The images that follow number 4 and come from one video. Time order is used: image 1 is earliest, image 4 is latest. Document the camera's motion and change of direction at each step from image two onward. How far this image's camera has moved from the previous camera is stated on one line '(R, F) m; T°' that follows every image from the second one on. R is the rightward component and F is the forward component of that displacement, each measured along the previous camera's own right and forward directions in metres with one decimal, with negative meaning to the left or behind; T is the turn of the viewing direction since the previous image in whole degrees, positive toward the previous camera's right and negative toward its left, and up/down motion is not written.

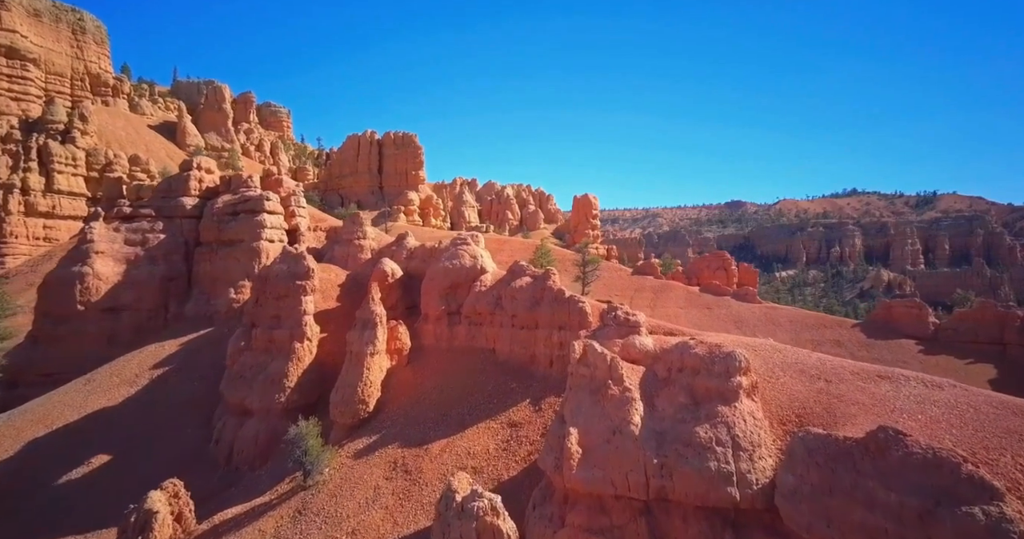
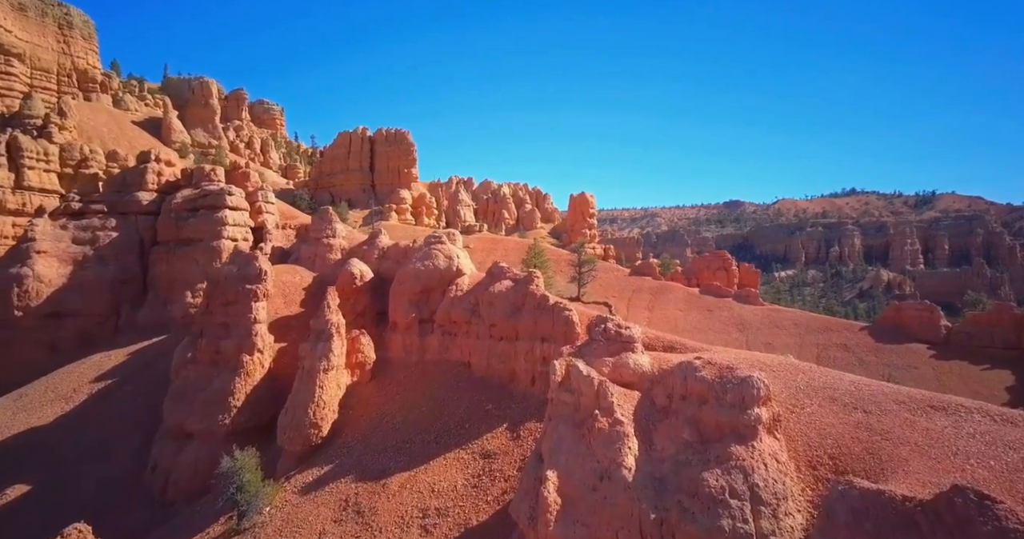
(+0.5, +2.3) m; 0°
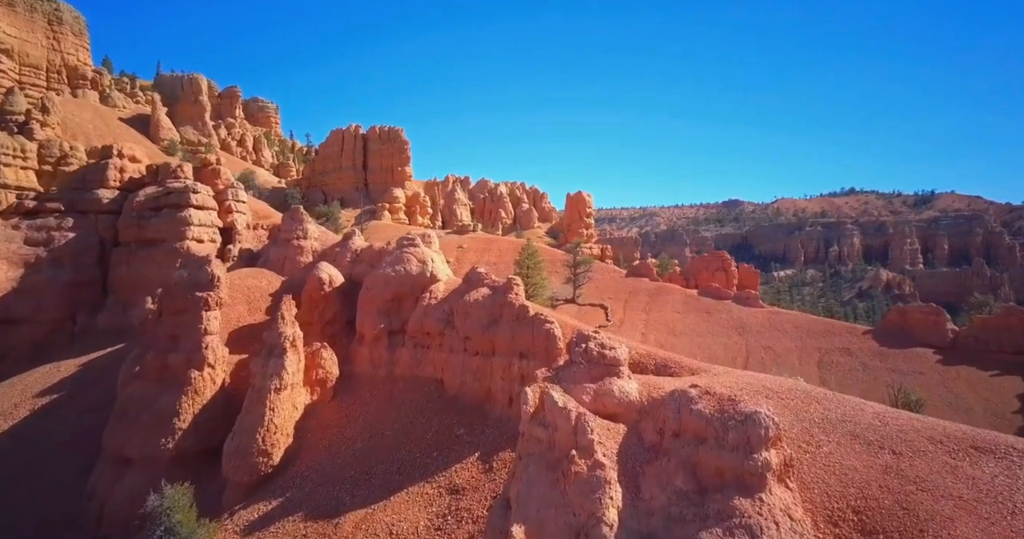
(+0.5, +1.6) m; 0°
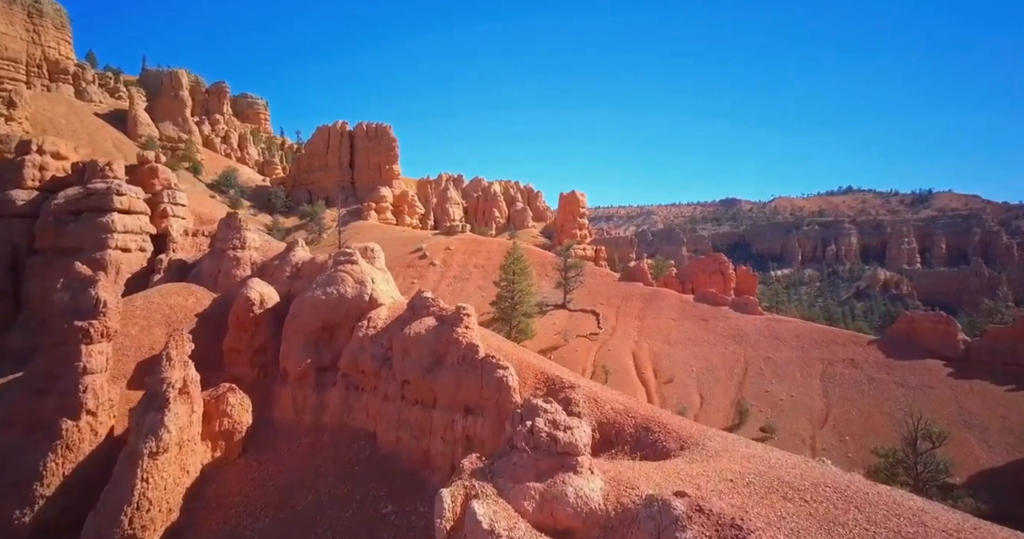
(+0.9, +2.9) m; 0°
